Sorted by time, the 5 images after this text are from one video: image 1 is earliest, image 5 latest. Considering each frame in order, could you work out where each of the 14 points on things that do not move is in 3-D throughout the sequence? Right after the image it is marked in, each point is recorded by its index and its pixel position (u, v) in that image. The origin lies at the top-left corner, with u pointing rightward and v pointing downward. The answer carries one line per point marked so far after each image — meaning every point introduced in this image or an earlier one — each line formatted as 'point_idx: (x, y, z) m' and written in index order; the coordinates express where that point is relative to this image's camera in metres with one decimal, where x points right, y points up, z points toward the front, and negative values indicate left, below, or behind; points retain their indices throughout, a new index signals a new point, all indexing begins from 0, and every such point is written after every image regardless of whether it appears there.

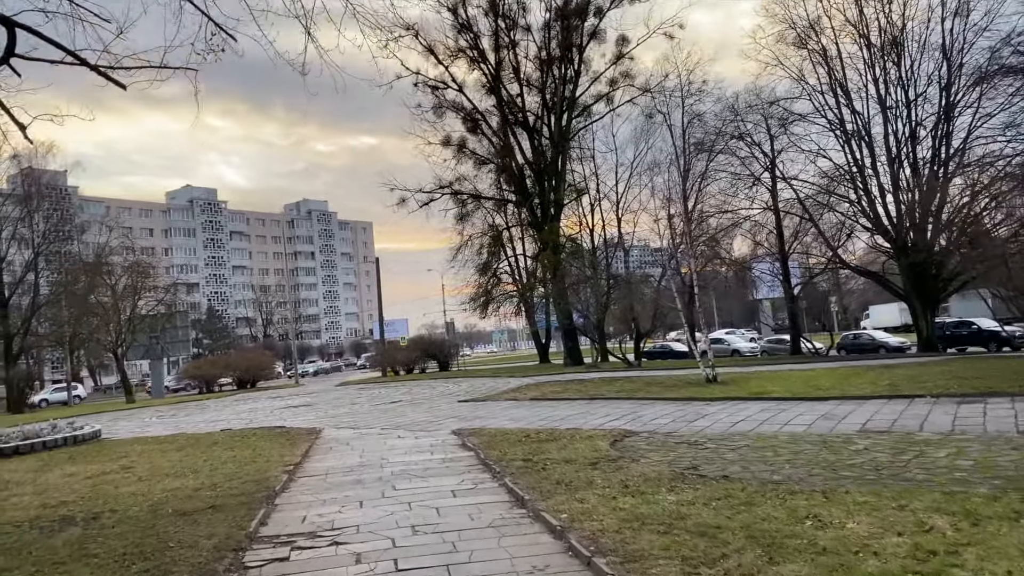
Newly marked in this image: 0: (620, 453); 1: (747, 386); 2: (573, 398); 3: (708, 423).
0: (+1.0, -1.6, +7.8) m
1: (+4.2, -1.7, +14.5) m
2: (+1.0, -1.8, +13.9) m
3: (+2.3, -1.6, +9.8) m
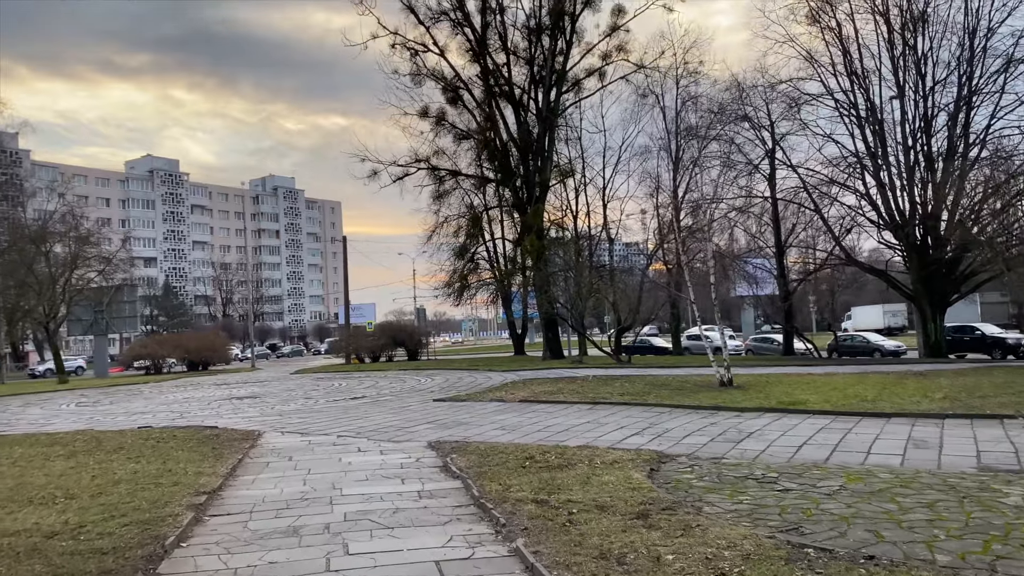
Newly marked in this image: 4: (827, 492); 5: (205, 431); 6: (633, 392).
0: (+1.1, -1.4, +5.5) m
1: (+3.9, -1.6, +12.4) m
2: (+0.8, -1.6, +11.6) m
3: (+2.3, -1.5, +7.6) m
4: (+2.2, -1.4, +5.6) m
5: (-3.7, -1.7, +9.8) m
6: (+1.9, -1.6, +12.7) m
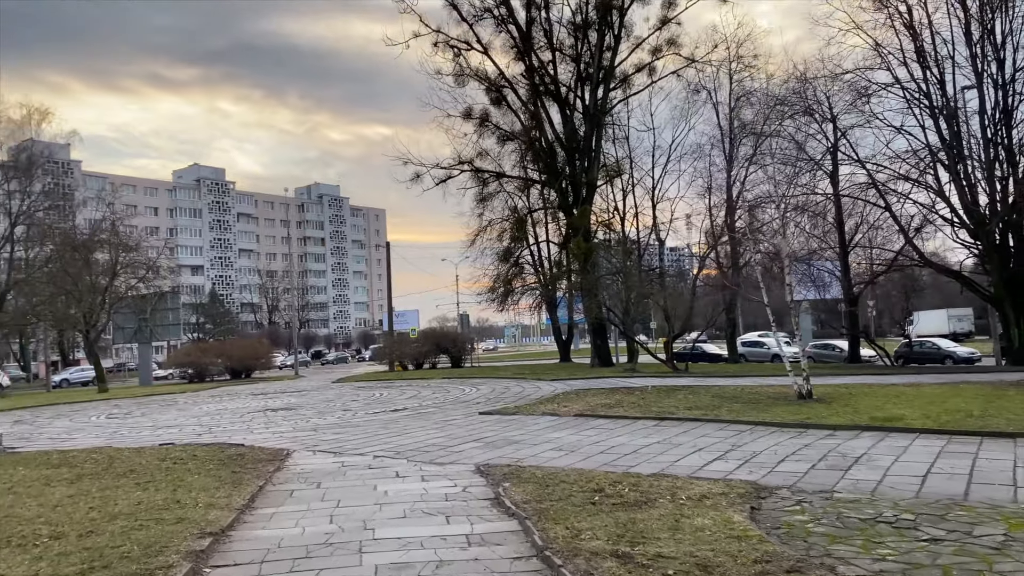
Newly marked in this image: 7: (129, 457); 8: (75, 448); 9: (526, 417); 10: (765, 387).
0: (+1.4, -1.4, +4.3) m
1: (+4.7, -1.6, +11.0) m
2: (+1.5, -1.6, +10.4) m
3: (+2.8, -1.4, +6.3) m
4: (+2.6, -1.4, +4.4) m
5: (-3.0, -1.7, +8.8) m
6: (+2.6, -1.6, +11.4) m
7: (-4.0, -1.7, +8.5) m
8: (-5.2, -1.9, +9.8) m
9: (+0.2, -1.7, +10.7) m
10: (+4.2, -1.6, +13.7) m
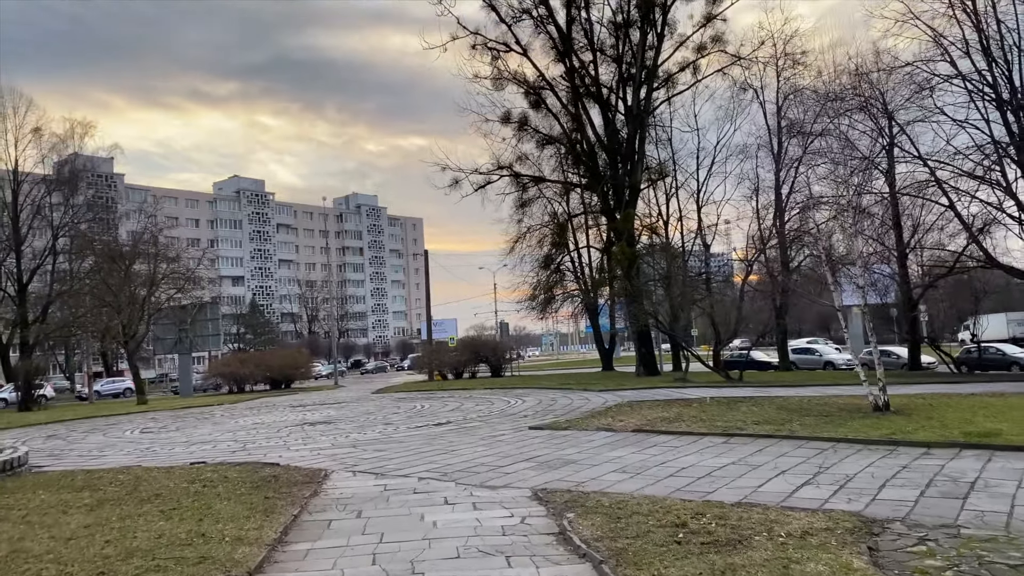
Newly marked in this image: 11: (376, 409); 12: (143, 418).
0: (+1.8, -1.3, +3.4) m
1: (+5.3, -1.6, +10.0) m
2: (+2.1, -1.7, +9.6) m
3: (+3.2, -1.4, +5.4) m
4: (+2.9, -1.3, +3.5) m
5: (-2.5, -1.8, +8.2) m
6: (+3.3, -1.7, +10.5) m
7: (-3.4, -1.8, +7.9) m
8: (-4.6, -2.0, +9.2) m
9: (+0.8, -1.8, +9.9) m
10: (+5.0, -1.7, +12.7) m
11: (-2.7, -2.4, +16.4) m
12: (-7.8, -2.7, +17.4) m
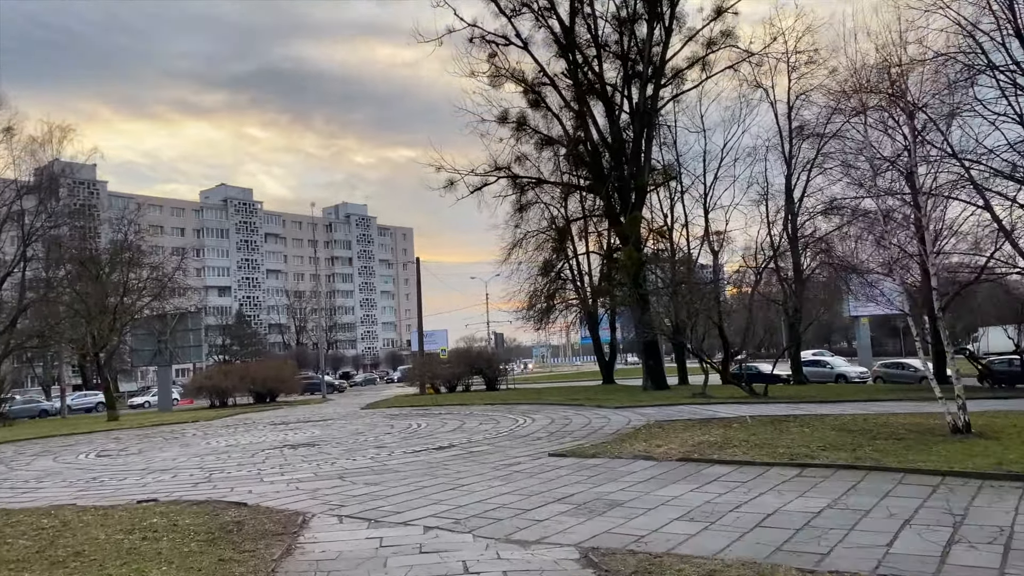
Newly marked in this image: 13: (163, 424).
0: (+2.1, -1.2, +1.8) m
1: (+5.5, -1.6, +8.4) m
2: (+2.3, -1.6, +7.9) m
3: (+3.5, -1.4, +3.8) m
4: (+3.2, -1.2, +1.8) m
5: (-2.3, -1.8, +6.4) m
6: (+3.5, -1.7, +8.9) m
7: (-3.2, -1.8, +6.1) m
8: (-4.4, -2.0, +7.5) m
9: (+1.0, -1.7, +8.3) m
10: (+5.1, -1.7, +11.1) m
11: (-2.6, -2.5, +14.7) m
12: (-7.7, -2.8, +15.6) m
13: (-8.4, -3.3, +19.8) m
